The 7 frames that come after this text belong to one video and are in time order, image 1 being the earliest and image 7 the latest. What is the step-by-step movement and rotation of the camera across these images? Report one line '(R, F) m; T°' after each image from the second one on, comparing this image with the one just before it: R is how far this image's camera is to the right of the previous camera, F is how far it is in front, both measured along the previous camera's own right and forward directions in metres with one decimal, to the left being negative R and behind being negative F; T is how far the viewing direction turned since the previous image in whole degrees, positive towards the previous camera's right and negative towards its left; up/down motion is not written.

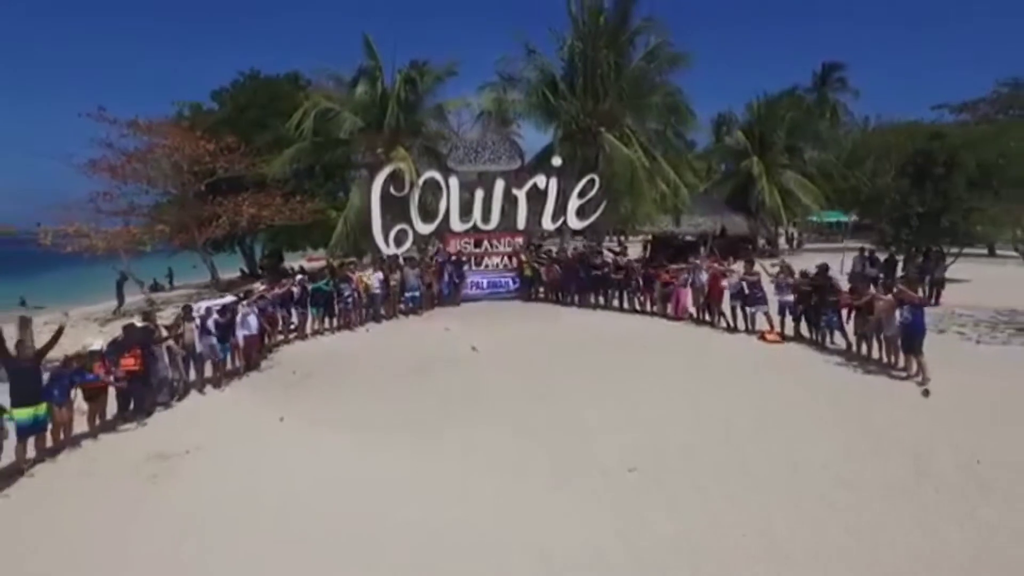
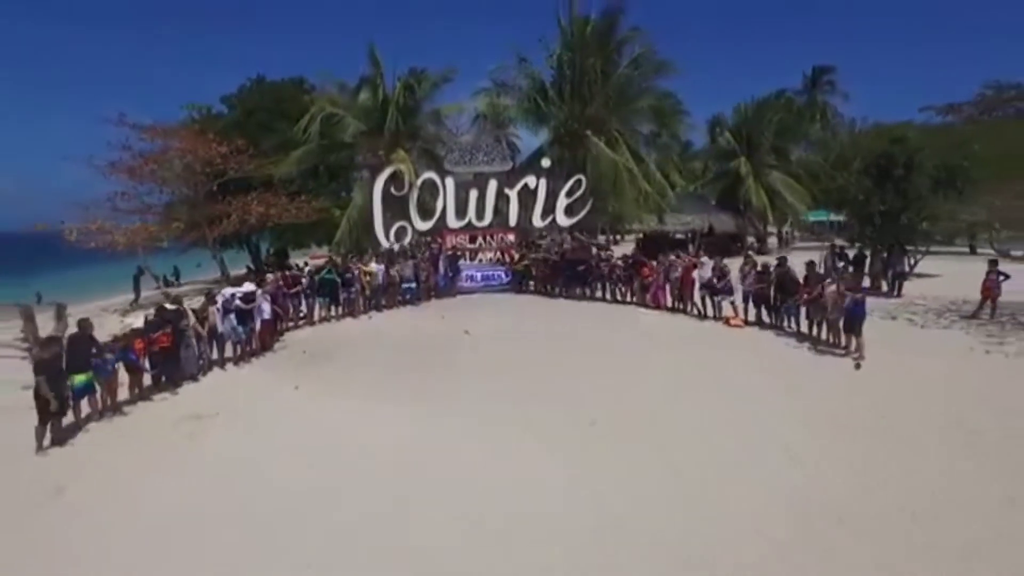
(+0.2, -1.4) m; 0°
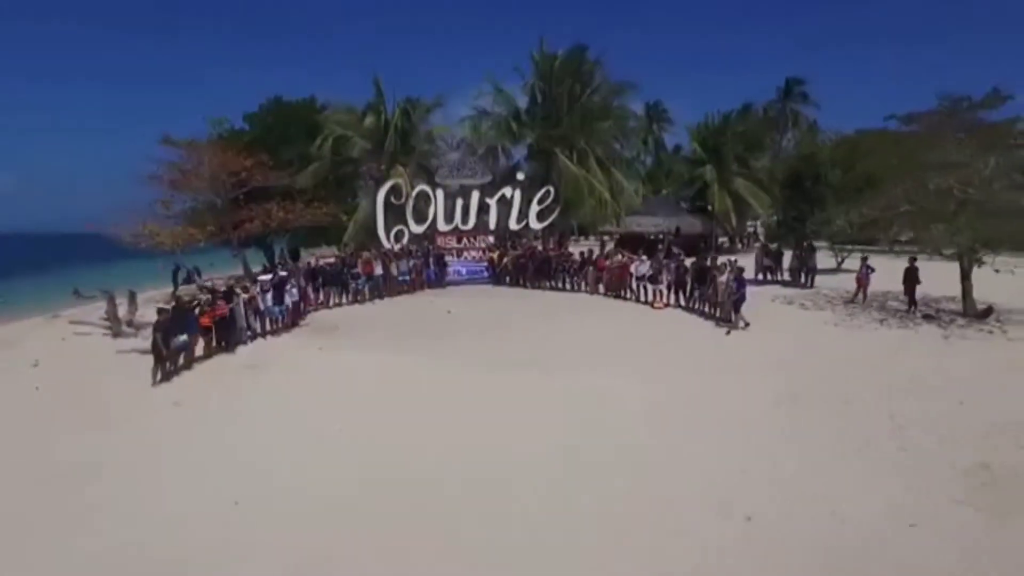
(+0.6, -4.2) m; 0°
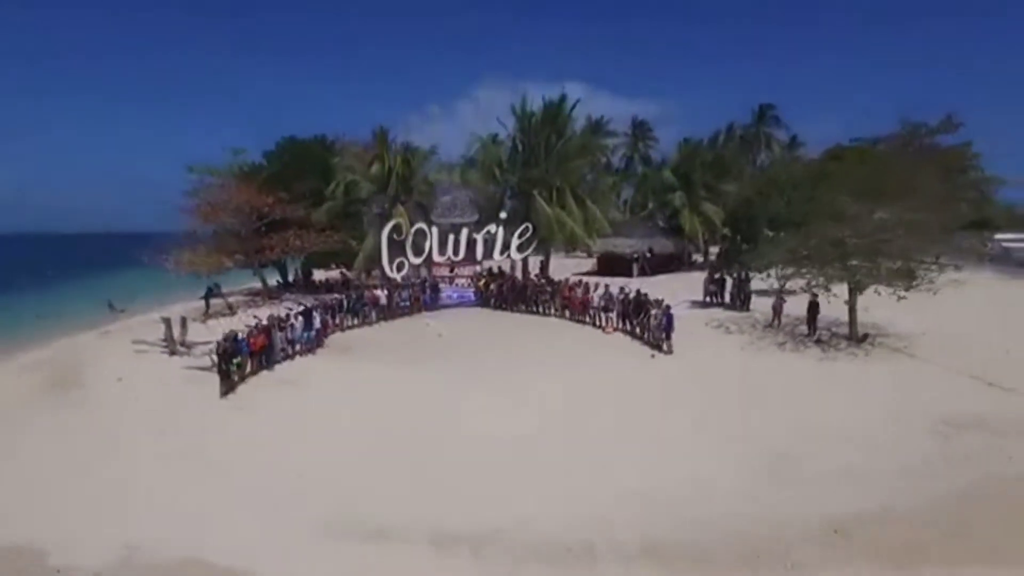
(+0.5, -4.6) m; 0°
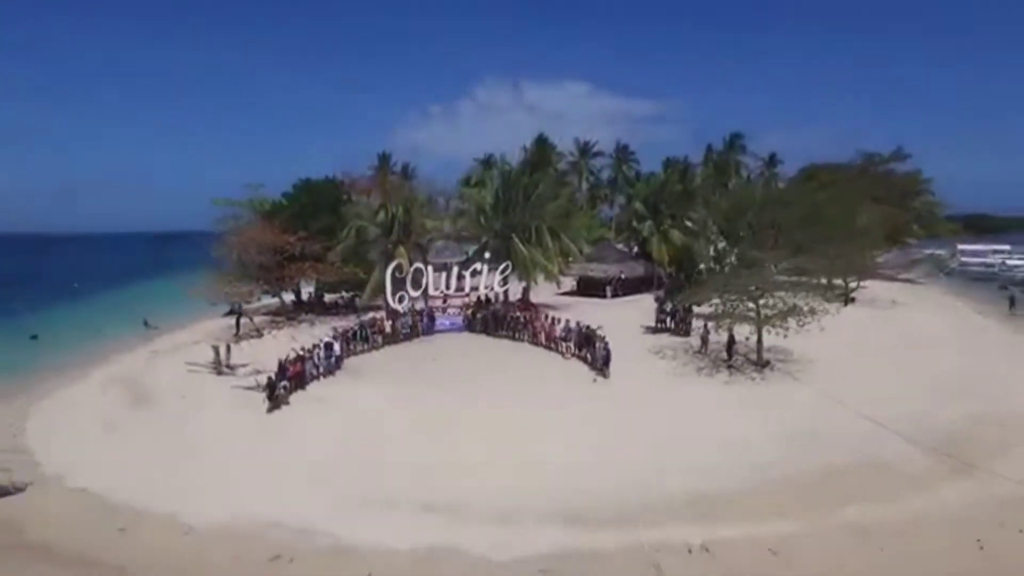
(+0.7, -6.0) m; 0°
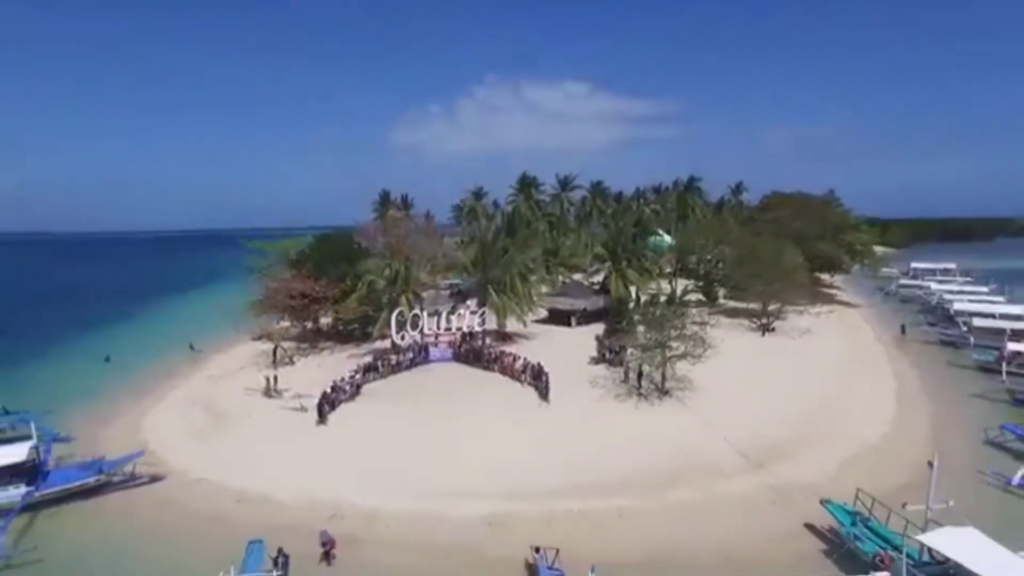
(+1.2, -10.9) m; 0°
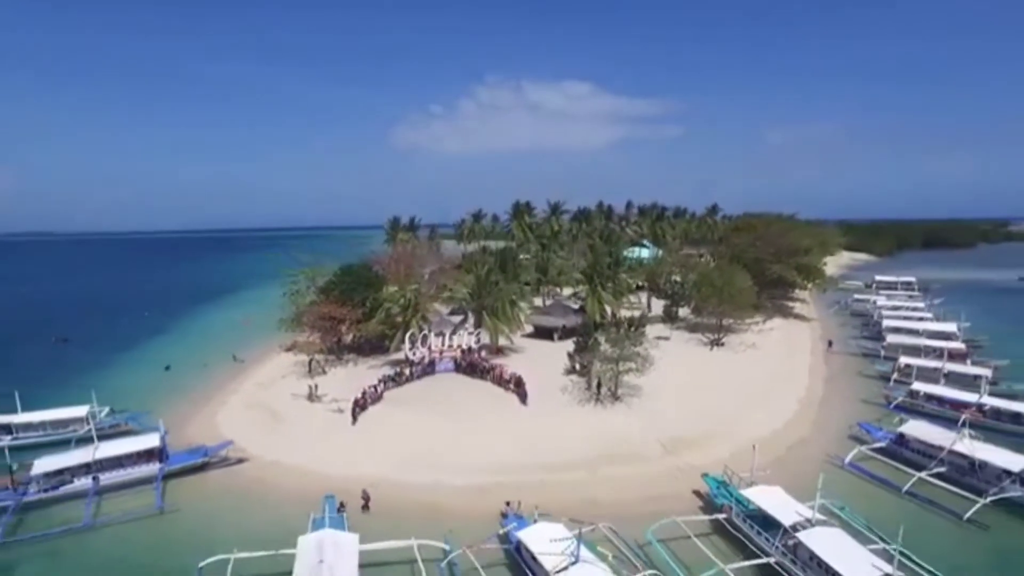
(+0.8, -11.7) m; 0°
